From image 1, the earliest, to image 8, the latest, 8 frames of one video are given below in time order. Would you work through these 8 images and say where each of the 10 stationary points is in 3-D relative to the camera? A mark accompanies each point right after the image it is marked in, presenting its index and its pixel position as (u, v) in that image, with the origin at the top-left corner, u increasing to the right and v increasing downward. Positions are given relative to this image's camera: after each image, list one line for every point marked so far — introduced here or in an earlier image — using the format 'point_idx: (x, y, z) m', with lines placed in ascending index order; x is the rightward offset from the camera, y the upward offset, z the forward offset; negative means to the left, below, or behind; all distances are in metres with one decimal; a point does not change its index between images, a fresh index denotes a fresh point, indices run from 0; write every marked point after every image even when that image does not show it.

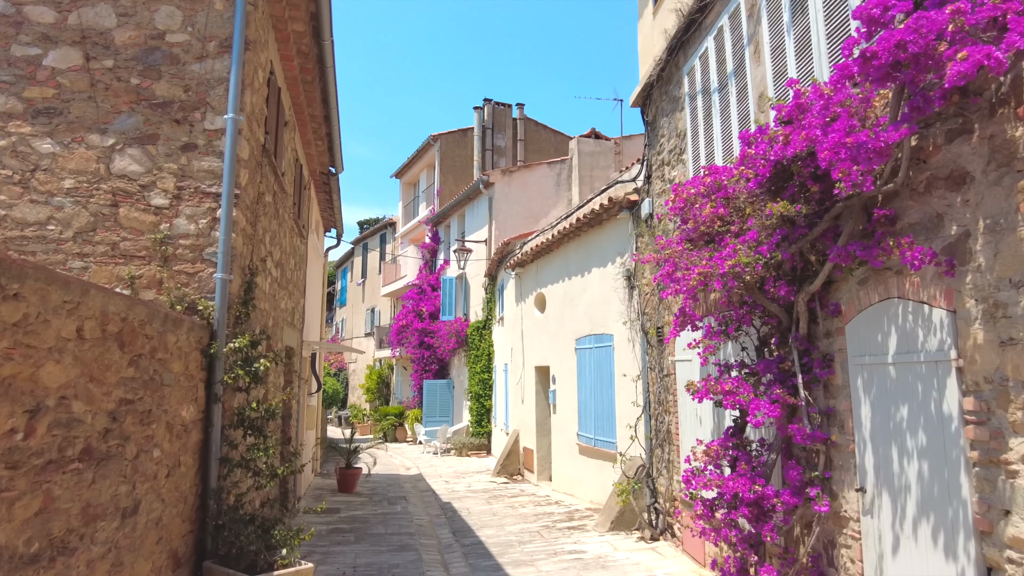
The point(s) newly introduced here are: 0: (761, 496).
0: (+1.5, -1.3, +3.9) m
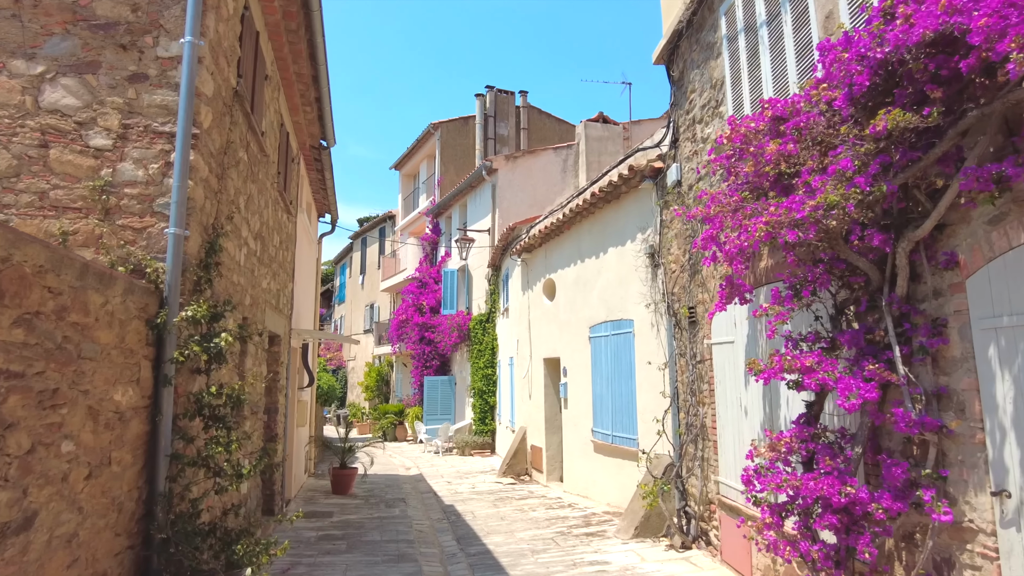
0: (+1.6, -1.0, +3.0) m
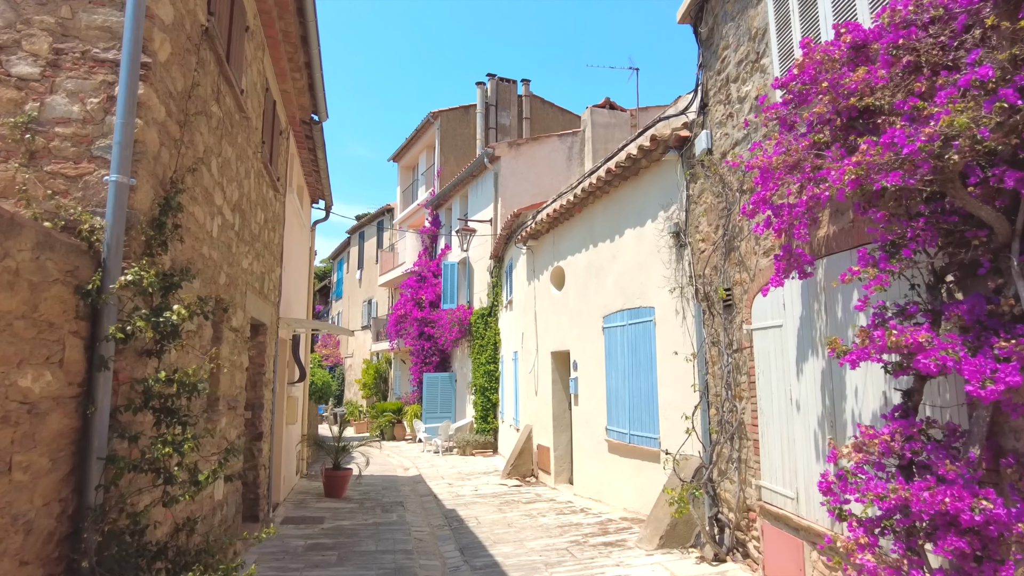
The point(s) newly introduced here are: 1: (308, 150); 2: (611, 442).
0: (+1.7, -0.8, +2.3) m
1: (-3.2, +2.2, +10.1) m
2: (+1.3, -2.0, +8.2) m
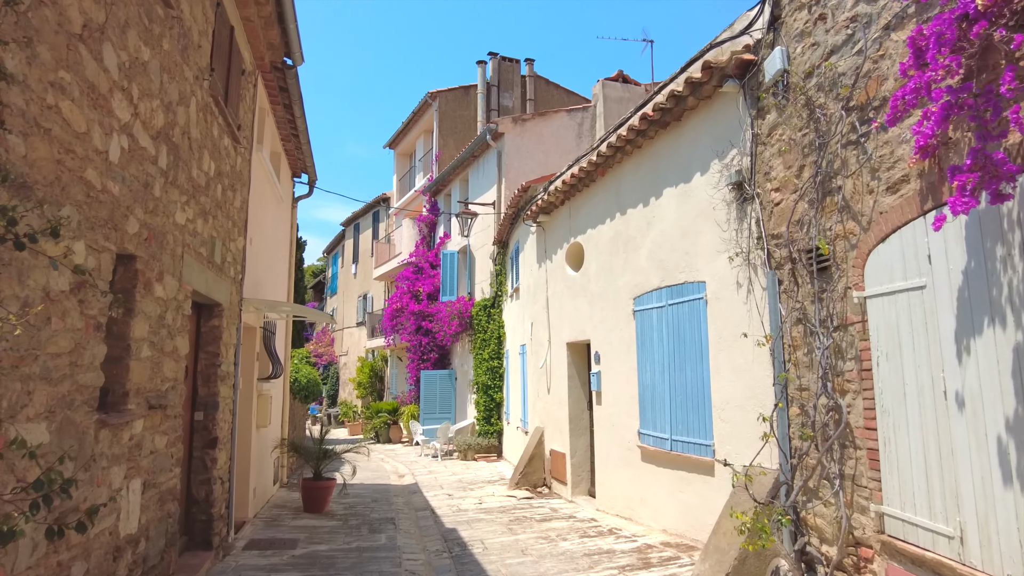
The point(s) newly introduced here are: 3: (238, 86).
0: (+1.9, -0.5, +0.9) m
1: (-3.1, +2.4, +8.6) m
2: (+1.4, -1.7, +6.8) m
3: (-2.7, +2.0, +6.4) m
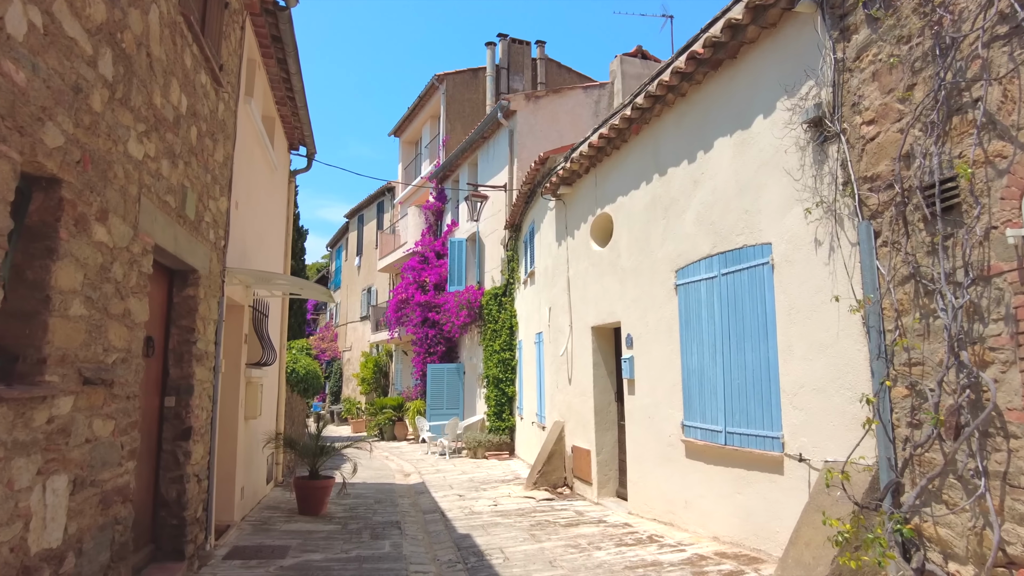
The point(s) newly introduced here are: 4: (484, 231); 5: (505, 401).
0: (+2.0, -0.3, 0.0) m
1: (-2.8, +2.7, +7.7) m
2: (+1.6, -1.4, +5.8) m
3: (-2.5, +2.3, +5.5) m
4: (-0.7, +1.4, +16.1) m
5: (-0.1, -2.4, +13.9) m
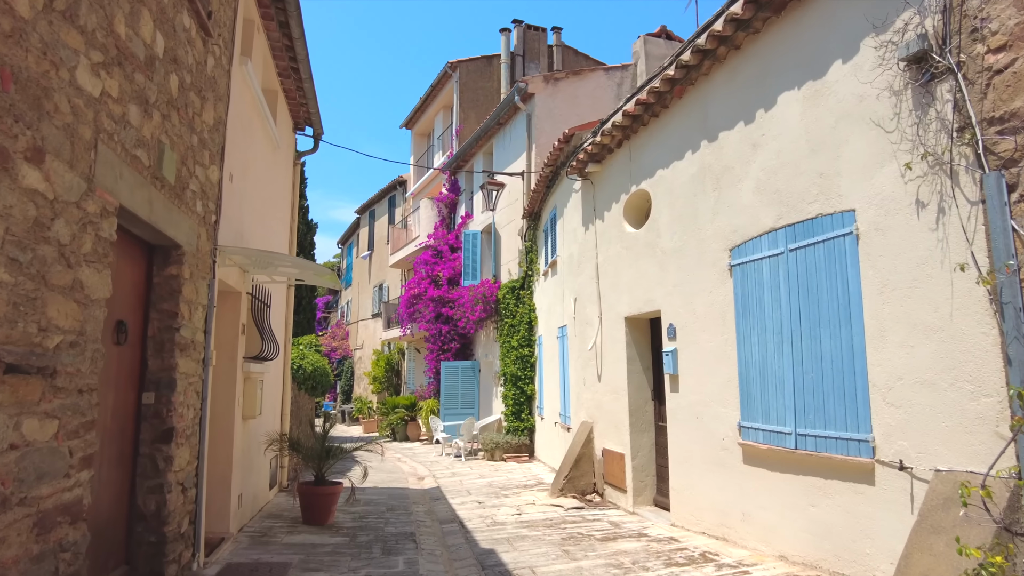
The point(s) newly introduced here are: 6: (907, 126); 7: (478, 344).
0: (+2.2, -0.1, -0.8) m
1: (-2.6, +2.9, +7.0) m
2: (+1.9, -1.3, +5.1) m
3: (-2.3, +2.5, +4.8) m
4: (-0.3, +1.6, +15.3) m
5: (+0.3, -2.3, +13.2) m
6: (+2.3, +1.0, +3.8) m
7: (-0.8, -1.4, +16.2) m
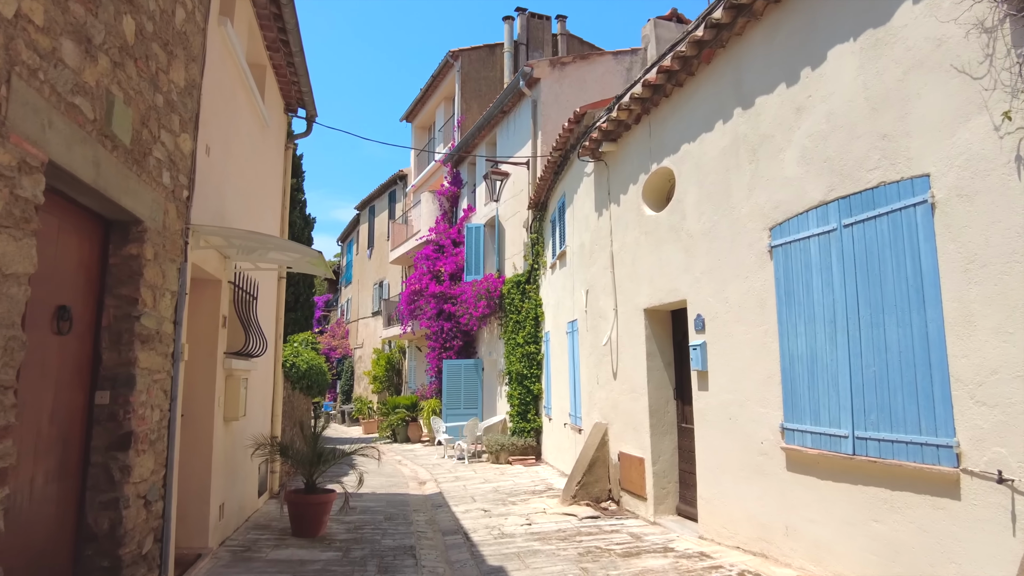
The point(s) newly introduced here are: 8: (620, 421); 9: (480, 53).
0: (+2.3, 0.0, -1.5) m
1: (-2.5, +3.0, +6.4) m
2: (+2.0, -1.1, +4.4) m
3: (-2.2, +2.6, +4.2) m
4: (-0.2, +1.7, +14.7) m
5: (+0.4, -2.2, +12.5) m
6: (+2.4, +1.1, +3.1) m
7: (-0.7, -1.3, +15.6) m
8: (+1.2, -1.5, +7.3) m
9: (-1.0, +7.1, +19.4) m
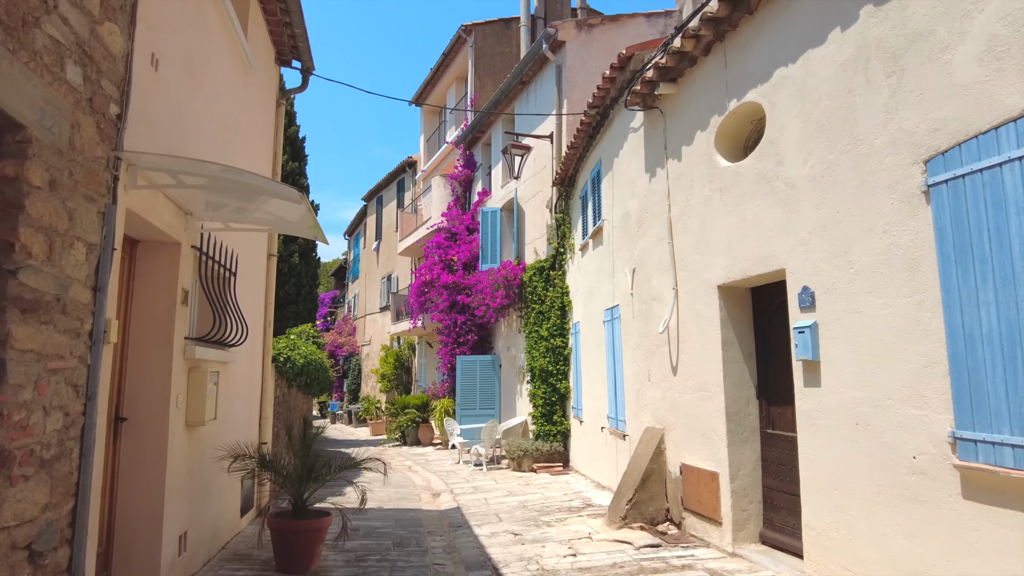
0: (+2.5, +0.3, -2.9) m
1: (-2.2, +3.2, +5.0) m
2: (+2.3, -0.9, +3.0) m
3: (-1.9, +2.8, +2.8) m
4: (+0.3, +1.9, +13.3) m
5: (+0.8, -1.9, +11.2) m
6: (+2.7, +1.3, +1.7) m
7: (-0.3, -1.0, +14.2) m
8: (+1.6, -1.3, +5.9) m
9: (-0.5, +7.3, +18.1) m
